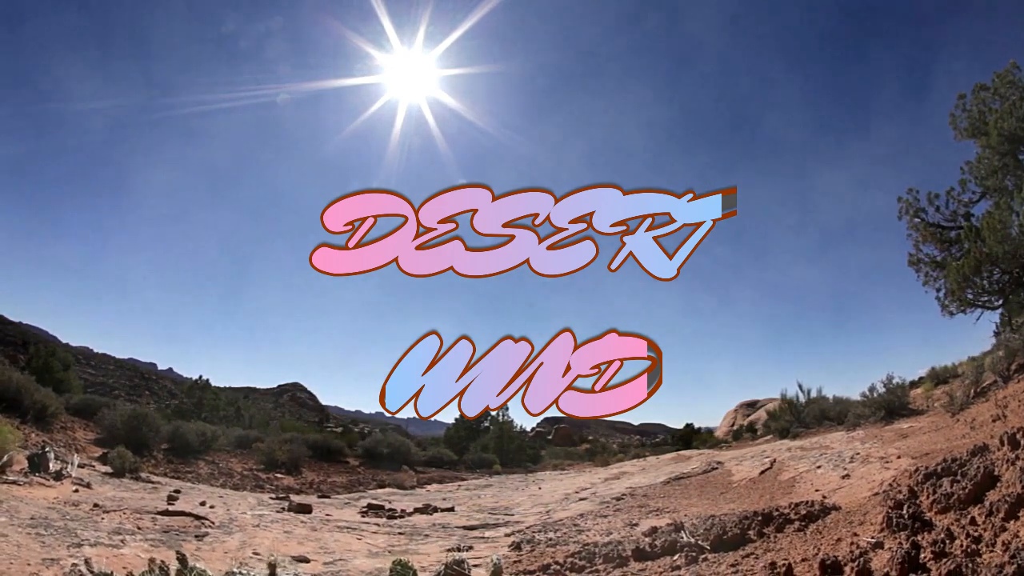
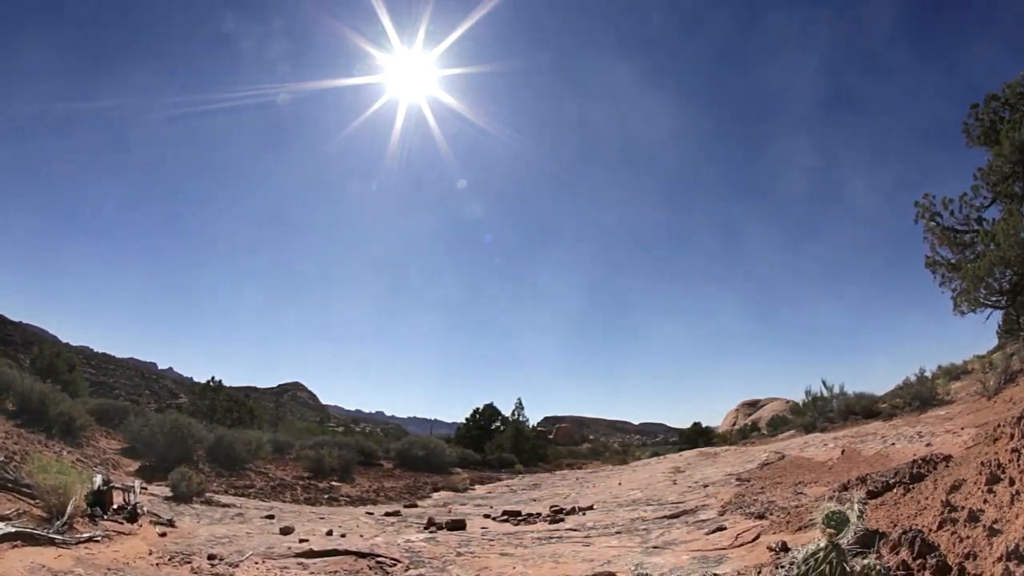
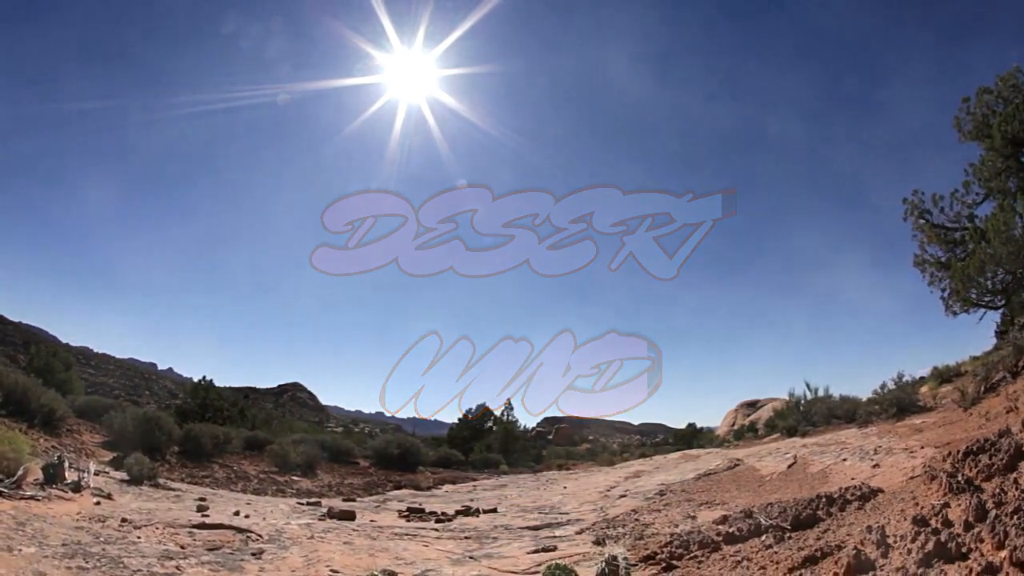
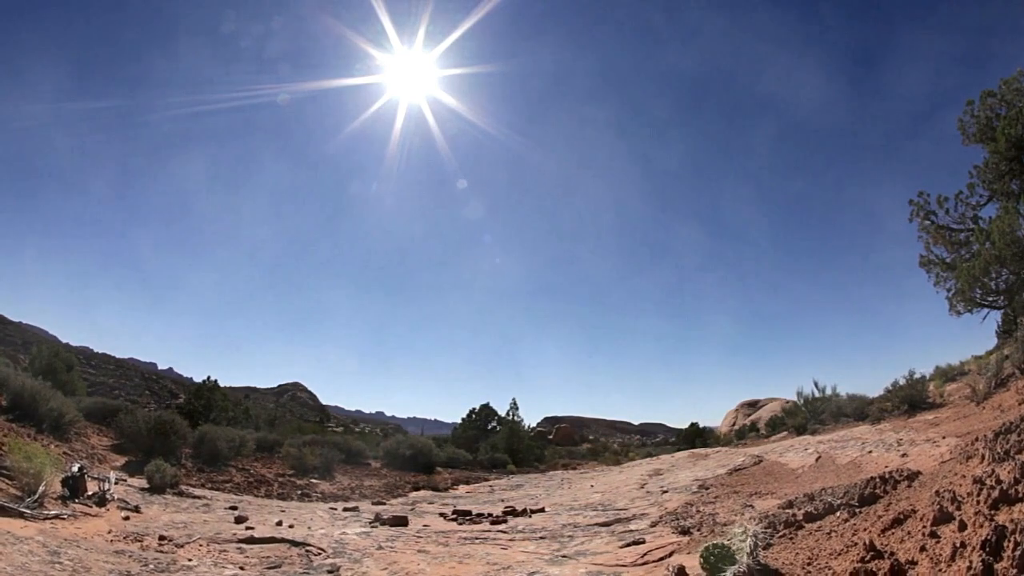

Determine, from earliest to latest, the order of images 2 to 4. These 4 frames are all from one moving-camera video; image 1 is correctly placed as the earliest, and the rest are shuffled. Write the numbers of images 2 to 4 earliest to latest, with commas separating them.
3, 4, 2
